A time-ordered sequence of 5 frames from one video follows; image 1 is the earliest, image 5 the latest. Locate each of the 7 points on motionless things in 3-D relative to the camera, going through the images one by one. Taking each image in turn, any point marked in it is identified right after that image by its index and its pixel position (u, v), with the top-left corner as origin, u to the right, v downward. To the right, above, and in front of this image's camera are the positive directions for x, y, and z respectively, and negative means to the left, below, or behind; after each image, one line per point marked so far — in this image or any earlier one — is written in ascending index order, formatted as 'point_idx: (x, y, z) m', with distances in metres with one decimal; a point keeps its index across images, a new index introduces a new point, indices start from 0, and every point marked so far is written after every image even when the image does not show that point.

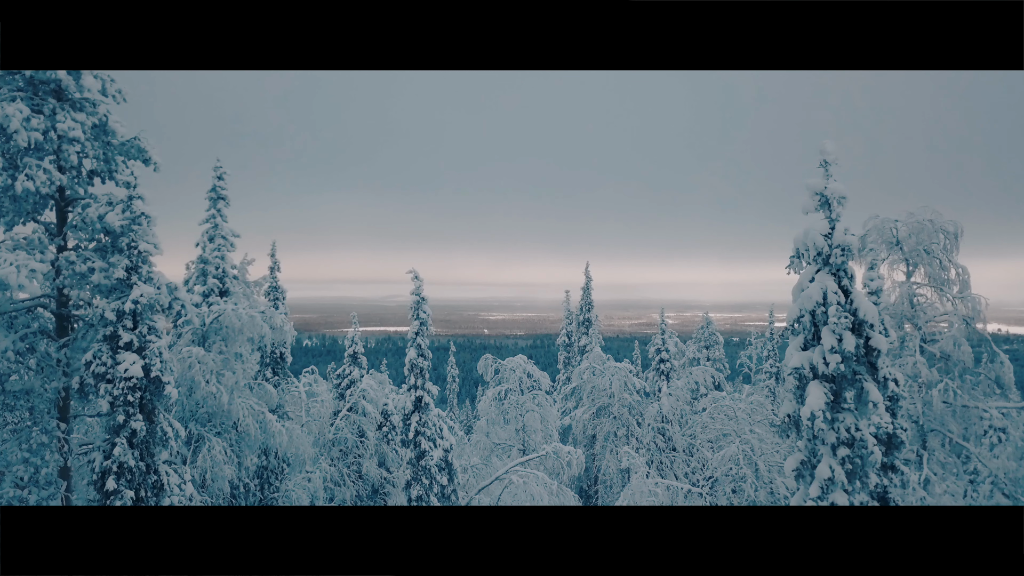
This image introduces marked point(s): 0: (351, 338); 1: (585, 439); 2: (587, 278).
0: (-4.8, -1.5, +13.6) m
1: (+2.4, -5.0, +15.2) m
2: (+3.3, +0.5, +19.8) m
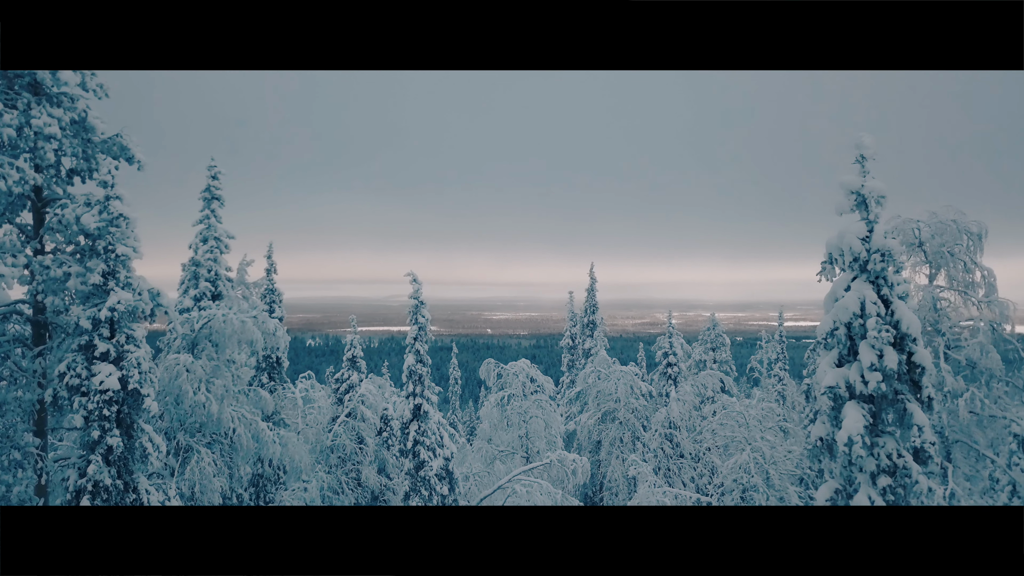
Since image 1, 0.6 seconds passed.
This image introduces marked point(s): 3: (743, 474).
0: (-4.7, -1.5, +13.3) m
1: (+2.5, -5.1, +14.8) m
2: (+3.4, +0.4, +19.4) m
3: (+6.2, -5.0, +12.2) m
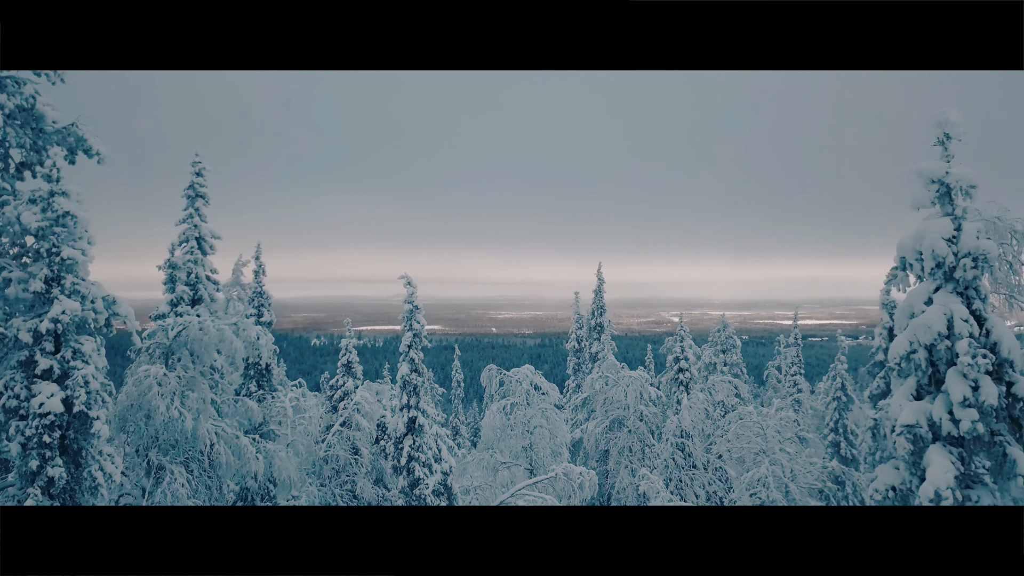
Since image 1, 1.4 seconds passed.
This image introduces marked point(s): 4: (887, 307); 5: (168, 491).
0: (-4.6, -1.6, +12.7) m
1: (+2.6, -5.1, +14.1) m
2: (+3.5, +0.4, +18.7) m
3: (+6.2, -5.0, +11.5) m
4: (+9.8, -0.5, +11.9) m
5: (-5.7, -3.3, +7.5) m
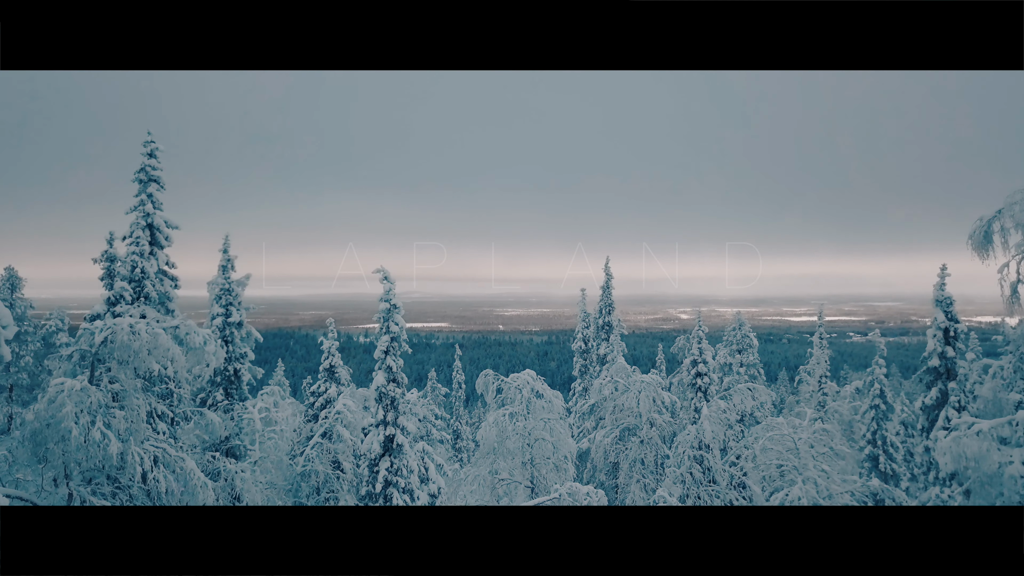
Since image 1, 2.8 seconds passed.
0: (-4.6, -1.5, +11.5) m
1: (+2.6, -5.0, +12.9) m
2: (+3.6, +0.5, +17.3) m
3: (+6.2, -4.9, +10.2) m
4: (+9.7, -0.4, +10.5) m
5: (-5.8, -3.3, +6.4) m
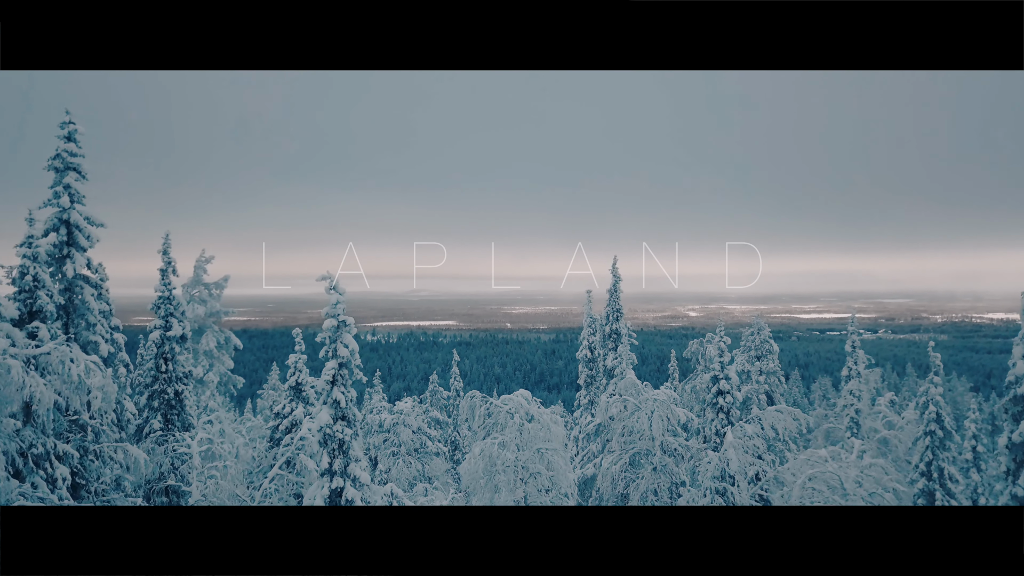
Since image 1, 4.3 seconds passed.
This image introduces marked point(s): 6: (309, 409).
0: (-4.8, -1.6, +10.0) m
1: (+2.5, -5.1, +11.2) m
2: (+3.5, +0.4, +15.7) m
3: (+6.0, -5.0, +8.5) m
4: (+9.5, -0.5, +8.7) m
5: (-6.1, -3.4, +4.9) m
6: (-4.4, -2.6, +9.9) m
